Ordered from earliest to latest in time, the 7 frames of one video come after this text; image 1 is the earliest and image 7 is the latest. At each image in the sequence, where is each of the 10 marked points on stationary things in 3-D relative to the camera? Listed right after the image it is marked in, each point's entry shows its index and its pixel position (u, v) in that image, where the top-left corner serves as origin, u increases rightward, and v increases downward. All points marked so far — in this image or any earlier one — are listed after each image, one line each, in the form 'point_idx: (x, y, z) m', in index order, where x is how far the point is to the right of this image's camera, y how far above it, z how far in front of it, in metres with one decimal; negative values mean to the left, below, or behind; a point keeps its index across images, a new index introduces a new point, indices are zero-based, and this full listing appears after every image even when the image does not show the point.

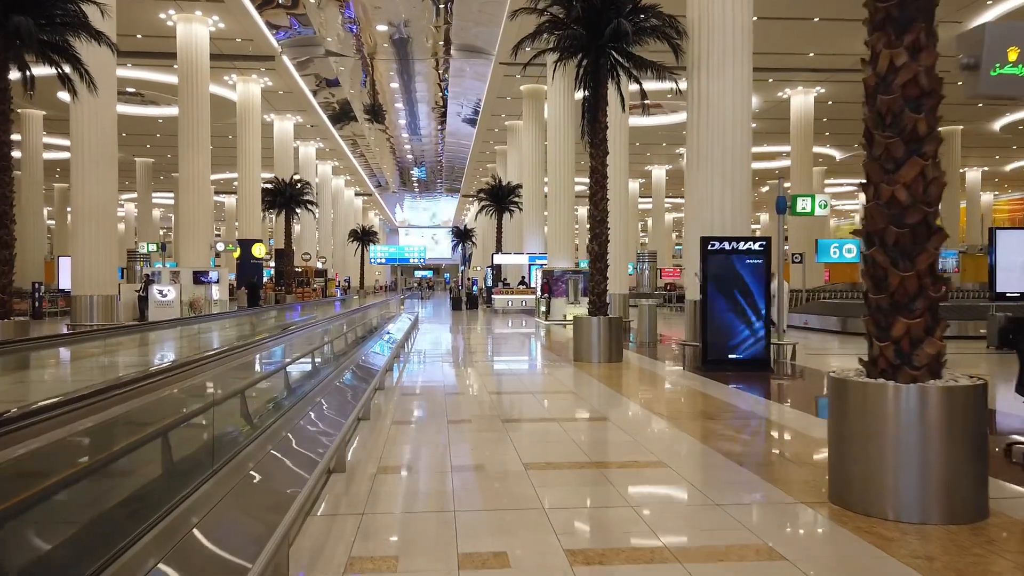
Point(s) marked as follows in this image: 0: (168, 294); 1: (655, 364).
0: (-7.9, -0.1, +17.2) m
1: (+1.9, -1.0, +9.8) m
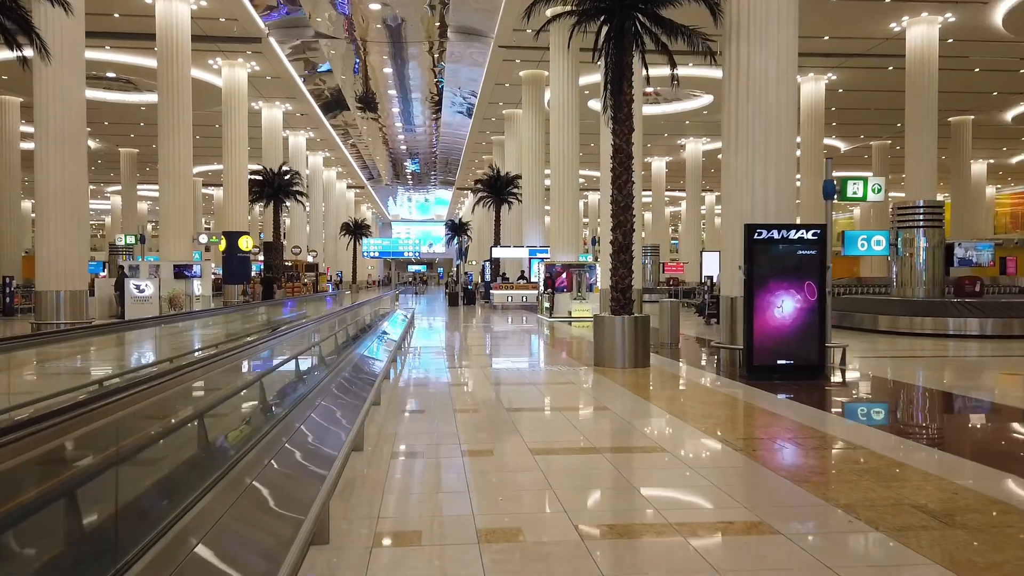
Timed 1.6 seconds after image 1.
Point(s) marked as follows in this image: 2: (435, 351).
0: (-7.9, 0.0, +16.1) m
1: (+2.0, -1.0, +8.7) m
2: (-1.6, -1.2, +15.3) m
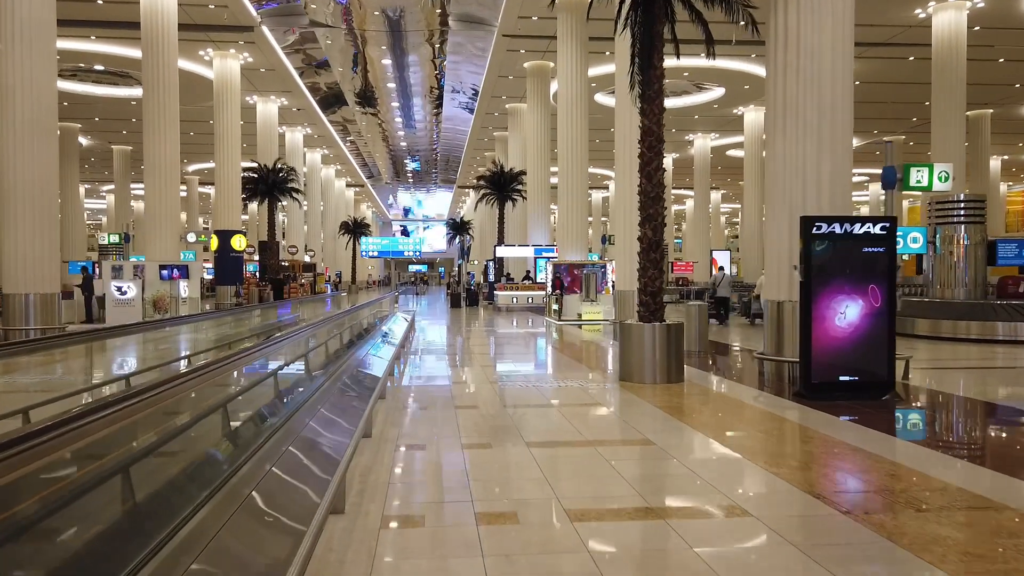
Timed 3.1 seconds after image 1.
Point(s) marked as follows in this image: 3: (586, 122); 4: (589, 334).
0: (-7.8, -0.1, +15.1) m
1: (+2.1, -1.0, +7.8) m
2: (-1.5, -1.2, +14.4) m
3: (+2.0, +4.4, +19.7) m
4: (+1.7, -1.0, +16.3) m
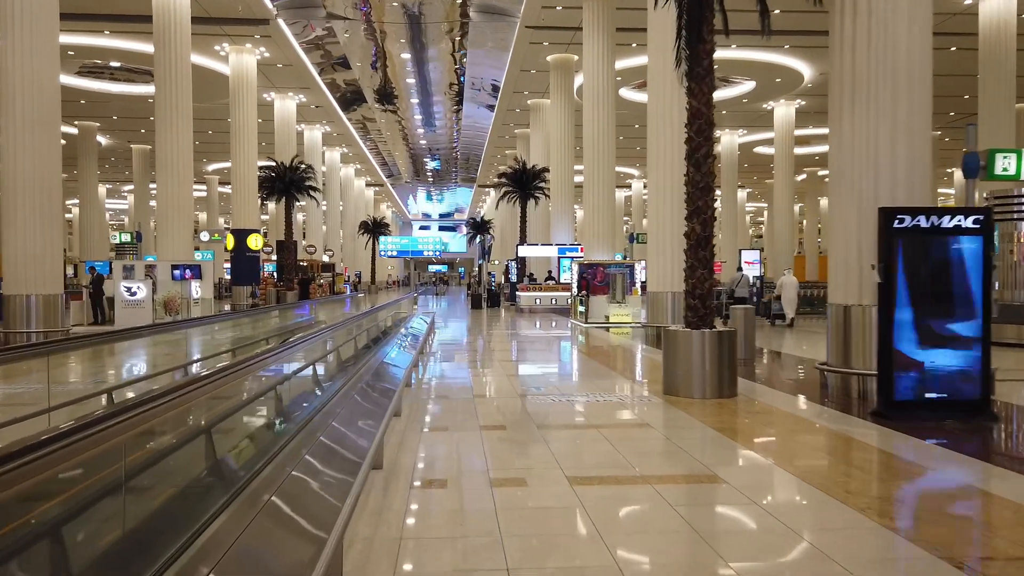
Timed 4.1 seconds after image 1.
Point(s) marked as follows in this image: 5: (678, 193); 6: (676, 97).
0: (-7.3, -0.1, +14.6) m
1: (+2.4, -1.0, +7.0) m
2: (-1.0, -1.3, +13.7) m
3: (+2.6, +4.3, +18.9) m
4: (+2.2, -1.0, +15.5) m
5: (+2.9, +1.7, +12.9) m
6: (+2.8, +3.2, +12.7) m
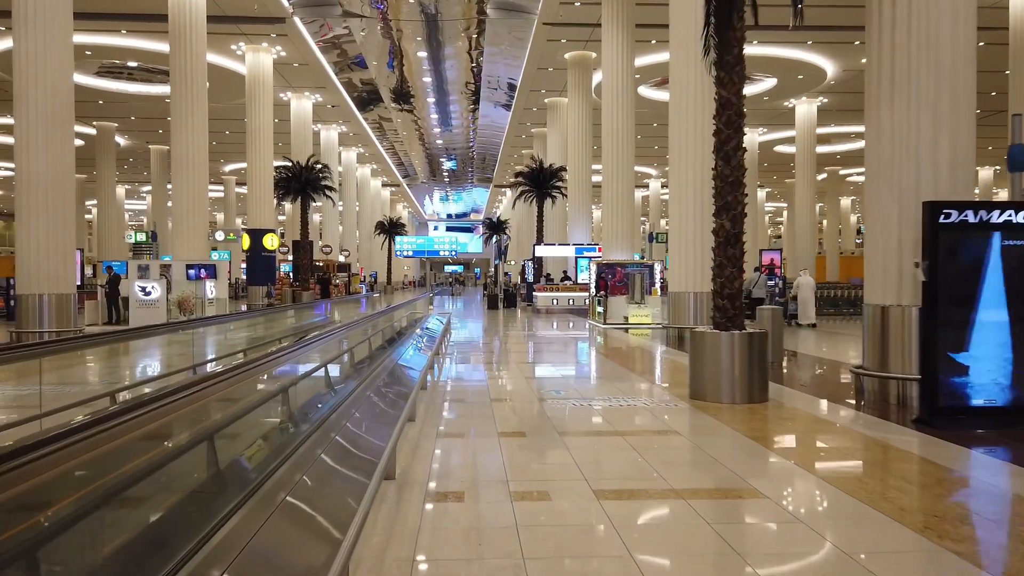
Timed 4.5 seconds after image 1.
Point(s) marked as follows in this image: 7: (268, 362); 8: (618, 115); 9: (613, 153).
0: (-7.0, -0.1, +14.5) m
1: (+2.5, -1.0, +6.7) m
2: (-0.7, -1.2, +13.4) m
3: (+3.0, +4.3, +18.6) m
4: (+2.5, -1.0, +15.2) m
5: (+3.2, +1.7, +12.6) m
6: (+3.1, +3.2, +12.4) m
7: (-1.4, -0.4, +4.2) m
8: (+2.6, +4.3, +18.6) m
9: (+2.5, +3.4, +18.8) m
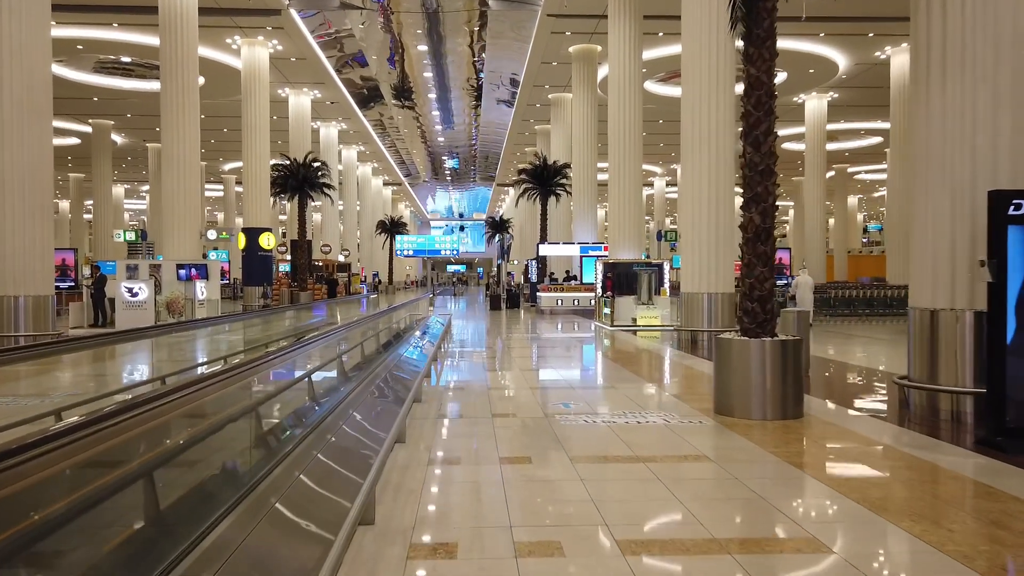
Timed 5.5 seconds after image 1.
0: (-6.9, -0.1, +13.9) m
1: (+2.6, -1.0, +6.1) m
2: (-0.7, -1.3, +12.8) m
3: (+3.1, +4.3, +18.0) m
4: (+2.6, -1.0, +14.6) m
5: (+3.2, +1.6, +12.0) m
6: (+3.1, +3.2, +11.8) m
7: (-1.4, -0.4, +3.6) m
8: (+2.7, +4.3, +18.0) m
9: (+2.6, +3.4, +18.2) m
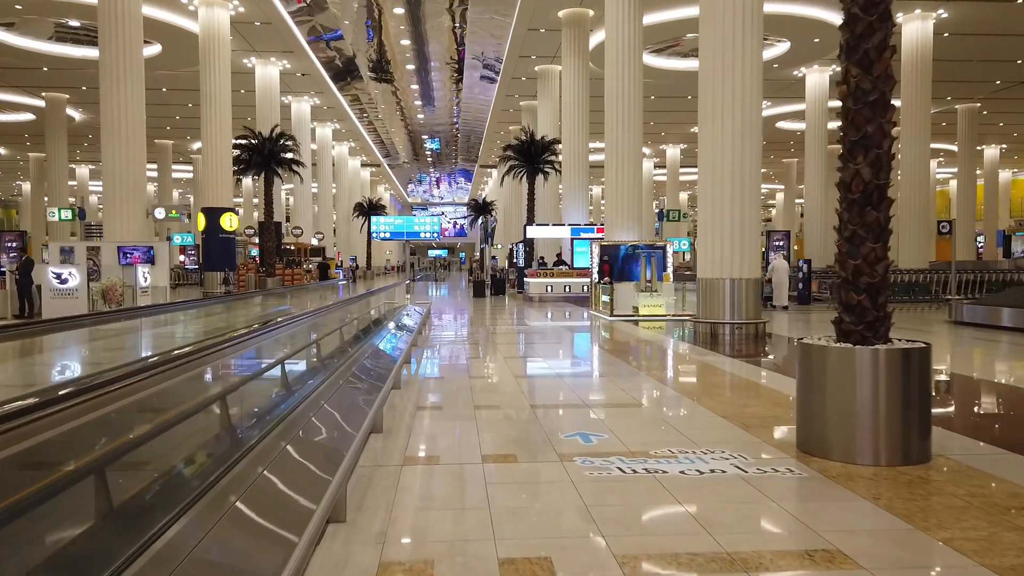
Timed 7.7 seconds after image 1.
0: (-7.1, +0.1, +12.2) m
1: (+2.5, -0.9, +4.6) m
2: (-0.9, -1.0, +11.3) m
3: (+2.7, +4.6, +16.3) m
4: (+2.3, -0.8, +13.1) m
5: (+3.0, +1.9, +10.4) m
6: (+3.0, +3.4, +10.2) m
7: (-1.3, -0.4, +2.0) m
8: (+2.4, +4.6, +16.4) m
9: (+2.3, +3.7, +16.6) m
